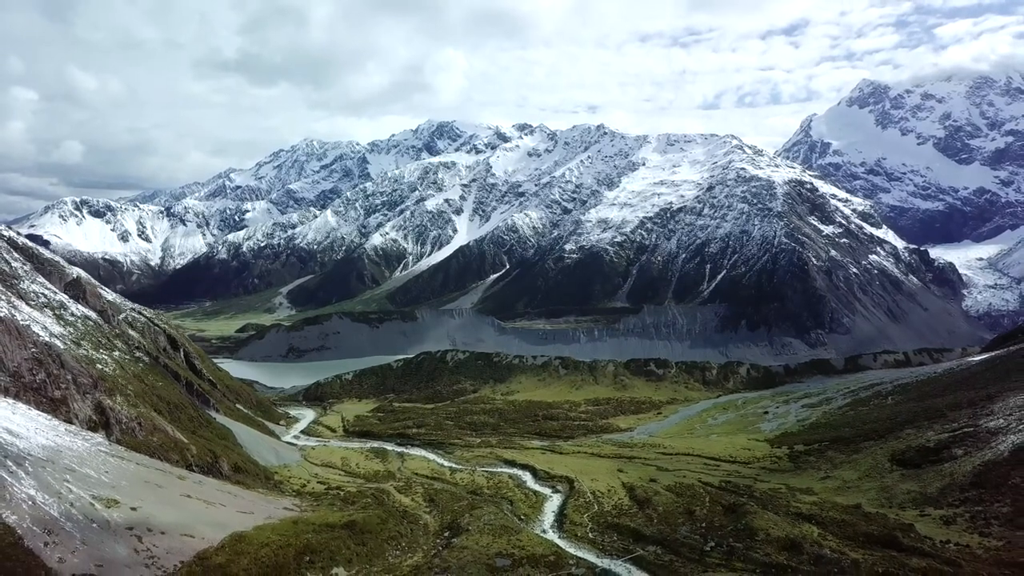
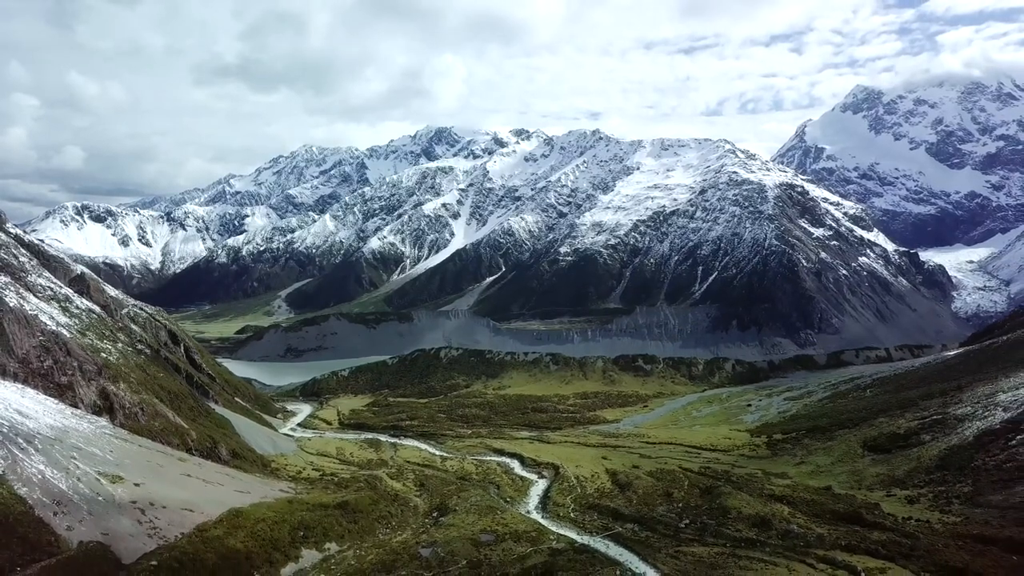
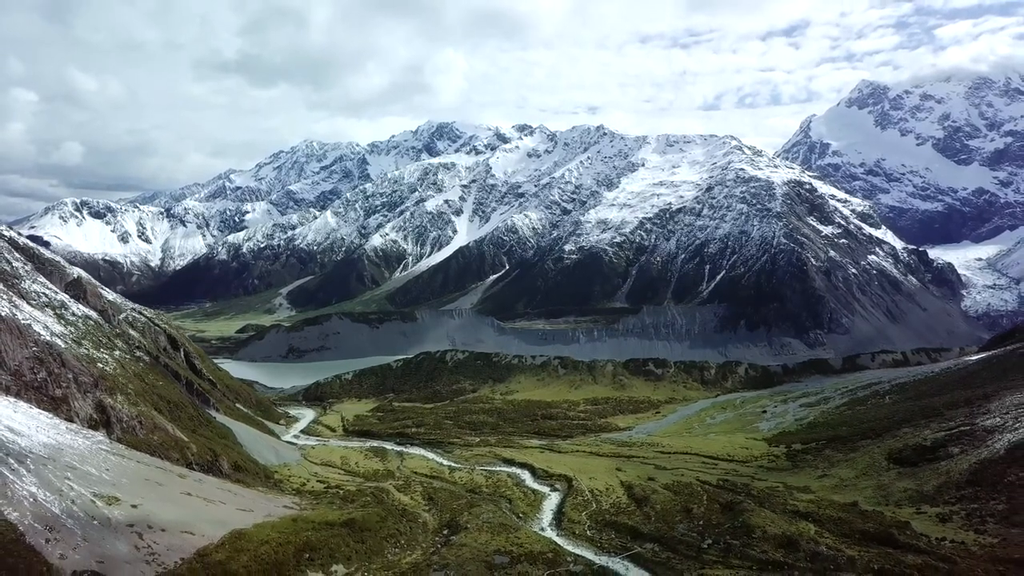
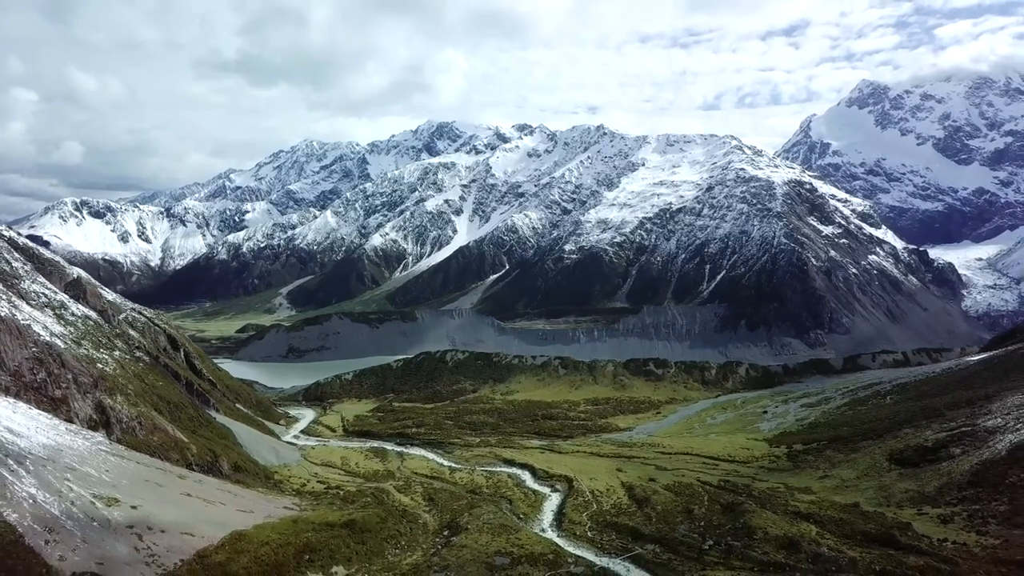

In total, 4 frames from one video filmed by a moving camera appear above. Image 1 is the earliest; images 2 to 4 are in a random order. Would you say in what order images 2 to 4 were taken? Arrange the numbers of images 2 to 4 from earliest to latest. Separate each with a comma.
4, 3, 2
